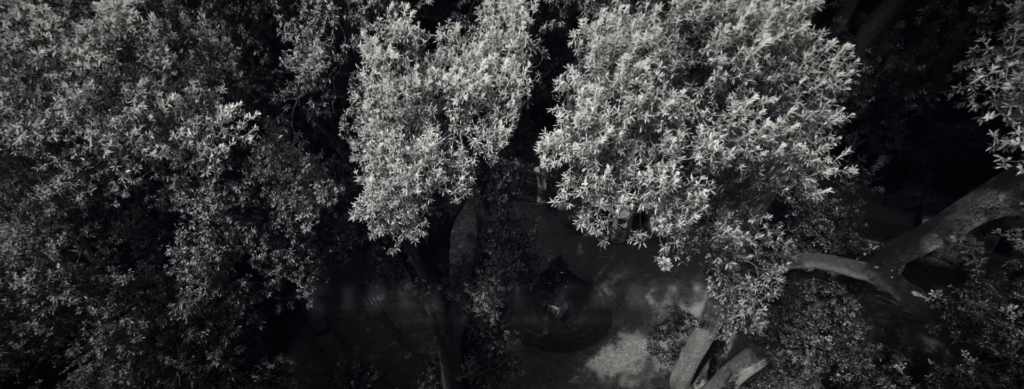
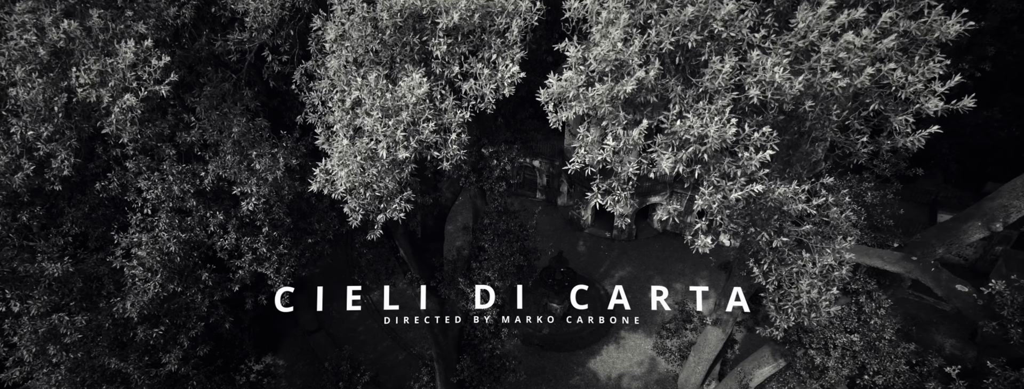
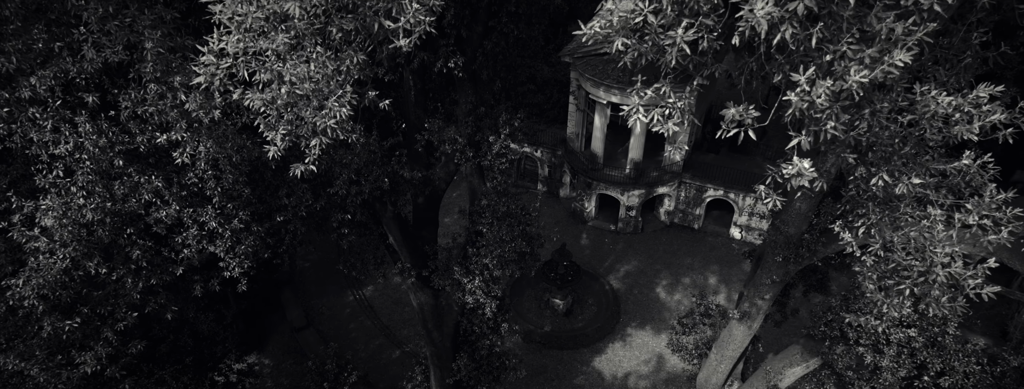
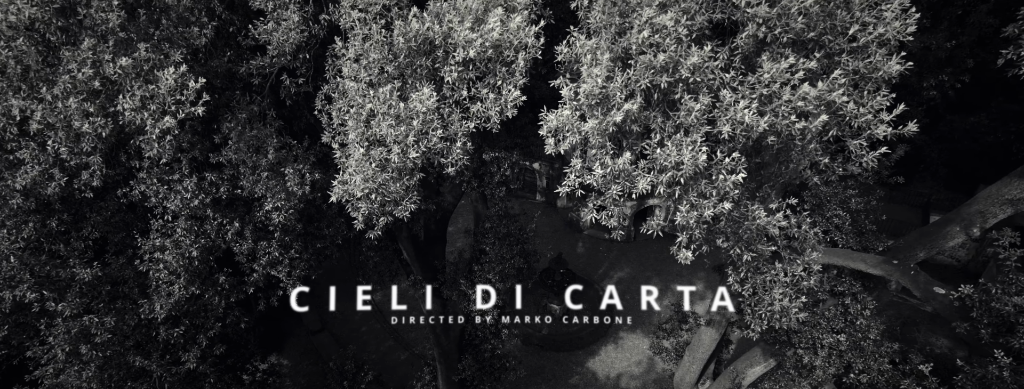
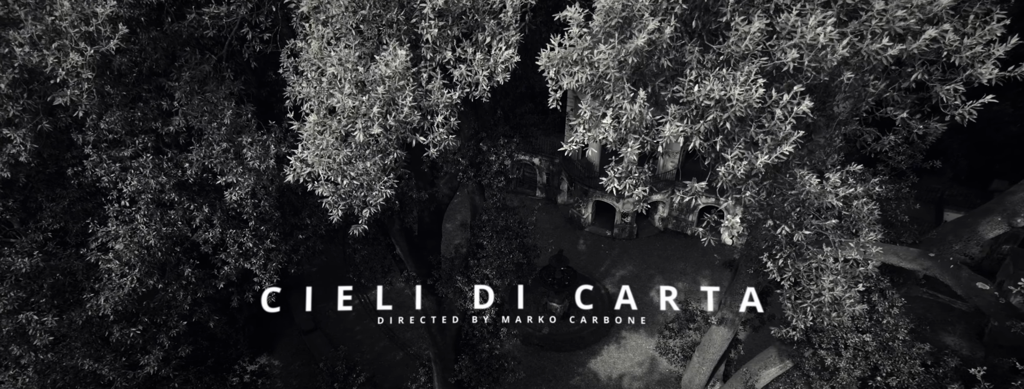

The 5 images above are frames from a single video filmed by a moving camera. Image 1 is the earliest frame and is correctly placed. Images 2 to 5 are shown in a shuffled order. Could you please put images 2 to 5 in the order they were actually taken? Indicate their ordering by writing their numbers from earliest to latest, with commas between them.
4, 2, 5, 3
